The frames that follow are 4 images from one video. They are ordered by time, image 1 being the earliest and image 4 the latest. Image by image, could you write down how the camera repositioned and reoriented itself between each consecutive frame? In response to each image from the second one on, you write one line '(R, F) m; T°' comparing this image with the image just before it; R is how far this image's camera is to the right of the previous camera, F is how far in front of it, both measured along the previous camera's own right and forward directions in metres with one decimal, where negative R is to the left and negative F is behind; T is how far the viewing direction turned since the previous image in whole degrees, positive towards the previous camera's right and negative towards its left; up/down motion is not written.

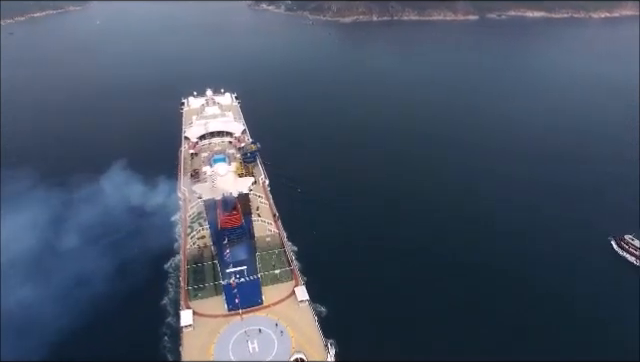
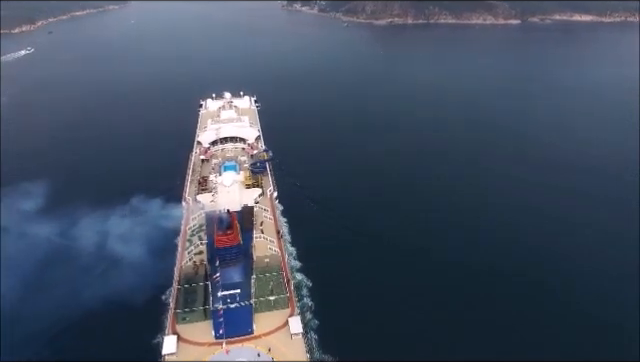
(+3.6, +5.9) m; -5°
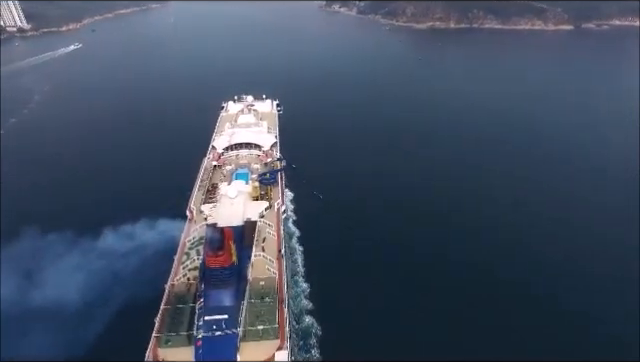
(+3.7, +6.1) m; -5°
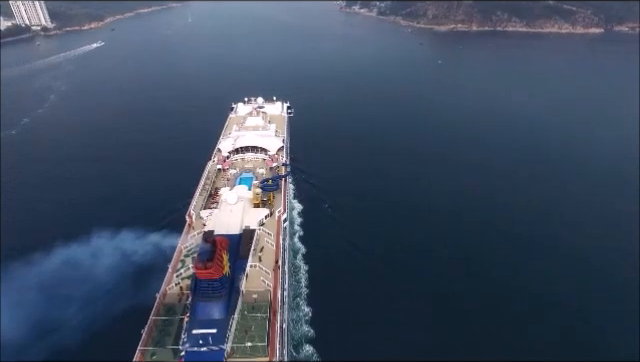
(+2.2, +3.2) m; -3°
